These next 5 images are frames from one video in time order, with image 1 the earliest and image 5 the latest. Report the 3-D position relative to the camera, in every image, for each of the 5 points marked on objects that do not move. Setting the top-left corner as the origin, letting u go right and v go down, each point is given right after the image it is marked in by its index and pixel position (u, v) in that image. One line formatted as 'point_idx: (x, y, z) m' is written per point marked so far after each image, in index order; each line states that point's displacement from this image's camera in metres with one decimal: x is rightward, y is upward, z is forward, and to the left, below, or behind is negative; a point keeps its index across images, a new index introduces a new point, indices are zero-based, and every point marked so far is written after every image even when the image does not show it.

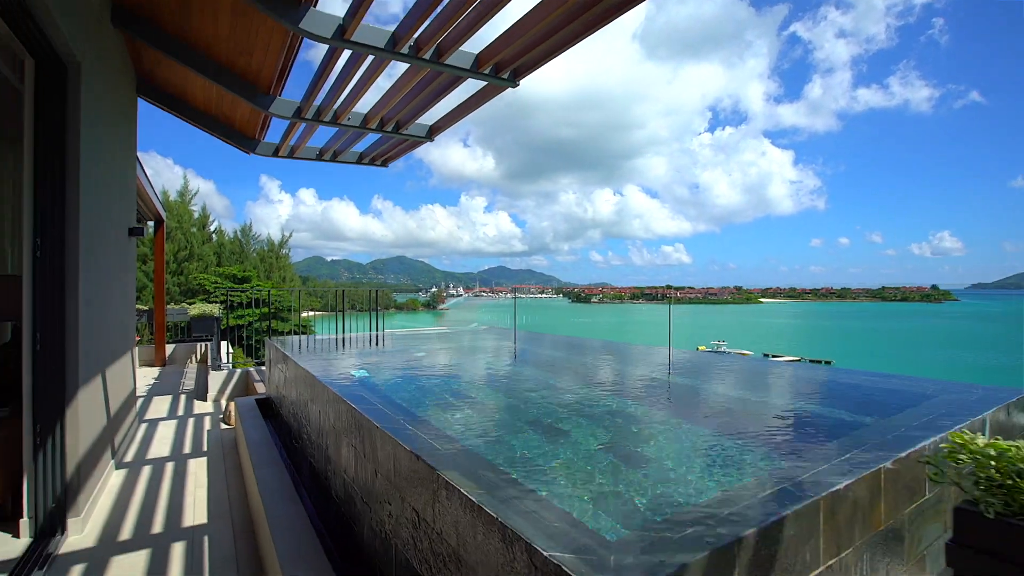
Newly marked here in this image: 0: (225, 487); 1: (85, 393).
0: (-1.6, -1.1, +2.7) m
1: (-2.1, -0.5, +2.5) m
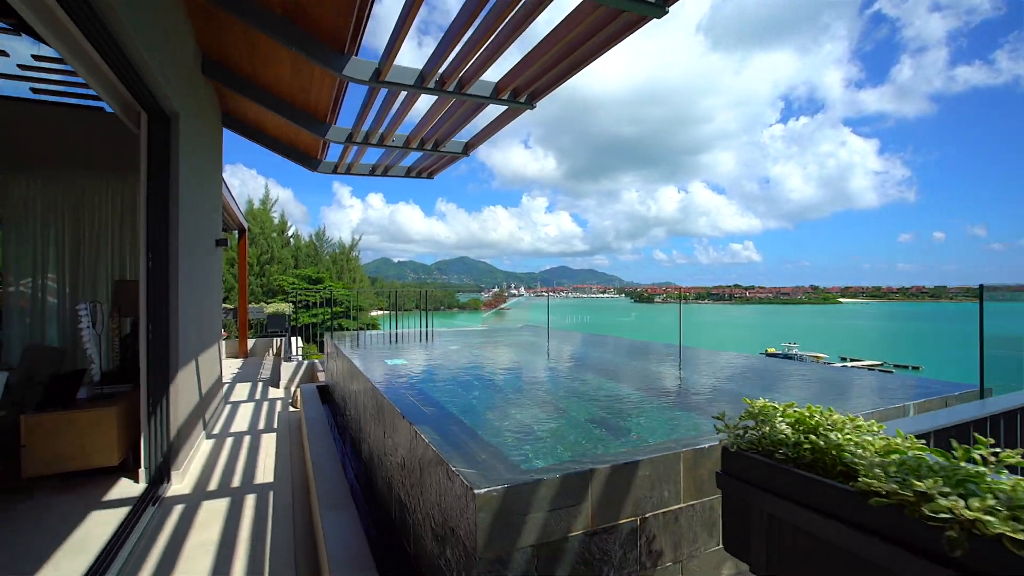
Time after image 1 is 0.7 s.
0: (-1.5, -1.1, +3.2) m
1: (-2.0, -0.5, +3.1) m
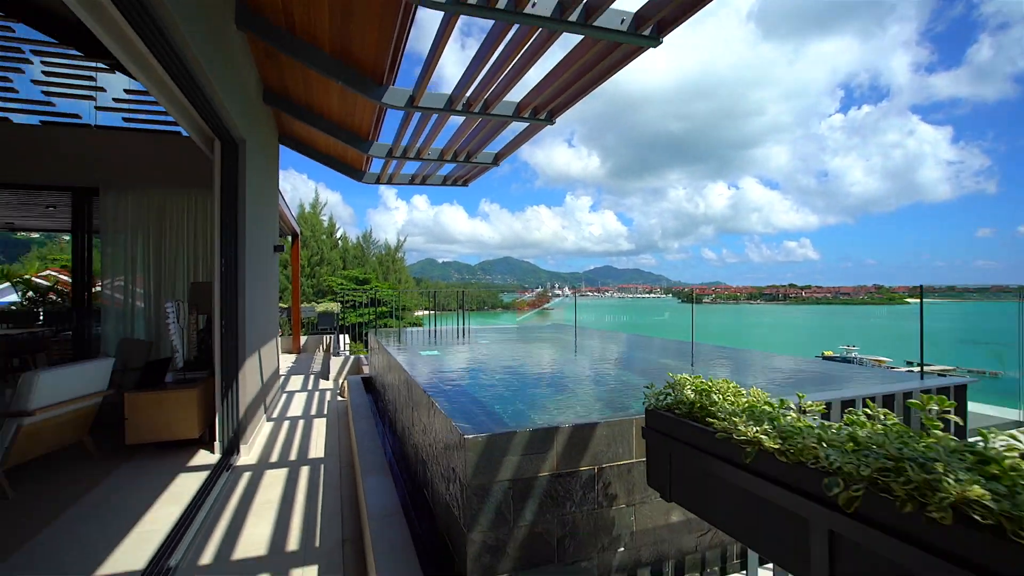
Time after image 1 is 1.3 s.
0: (-1.3, -1.1, +3.7) m
1: (-1.8, -0.5, +3.5) m
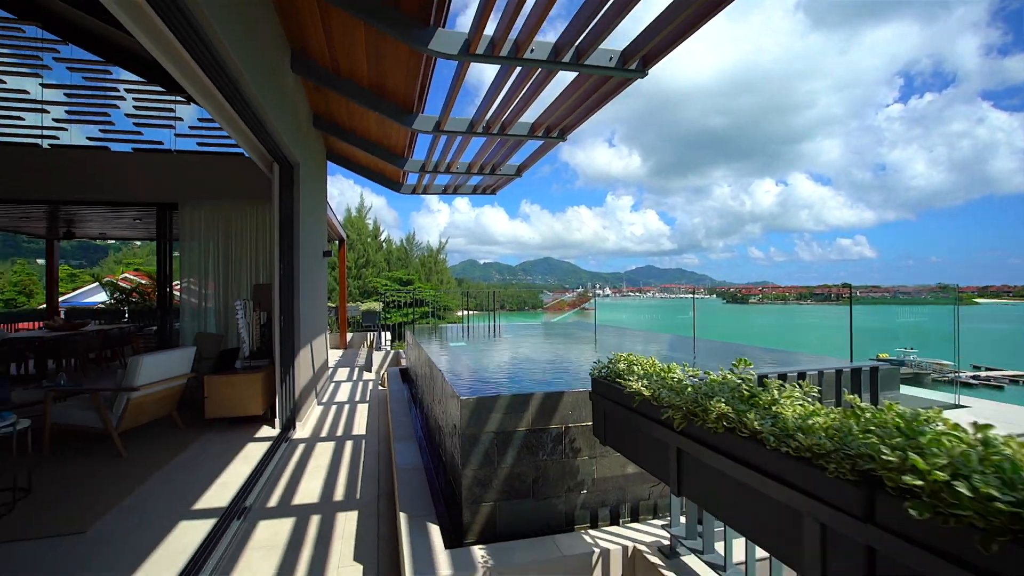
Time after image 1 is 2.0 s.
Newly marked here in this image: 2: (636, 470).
0: (-1.1, -1.1, +4.2) m
1: (-1.7, -0.5, +4.0) m
2: (+0.5, -0.7, +1.8) m
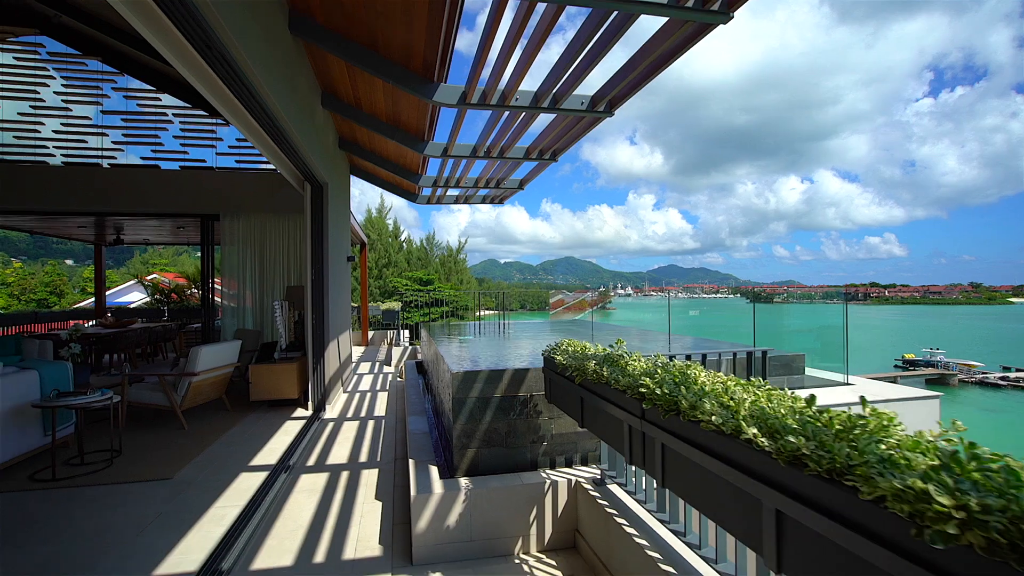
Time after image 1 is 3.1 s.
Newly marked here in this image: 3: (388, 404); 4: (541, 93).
0: (-1.1, -1.1, +4.7) m
1: (-1.7, -0.5, +4.7) m
2: (+0.4, -0.7, +2.3) m
3: (-1.2, -1.1, +4.7) m
4: (+0.2, +1.1, +2.9) m
